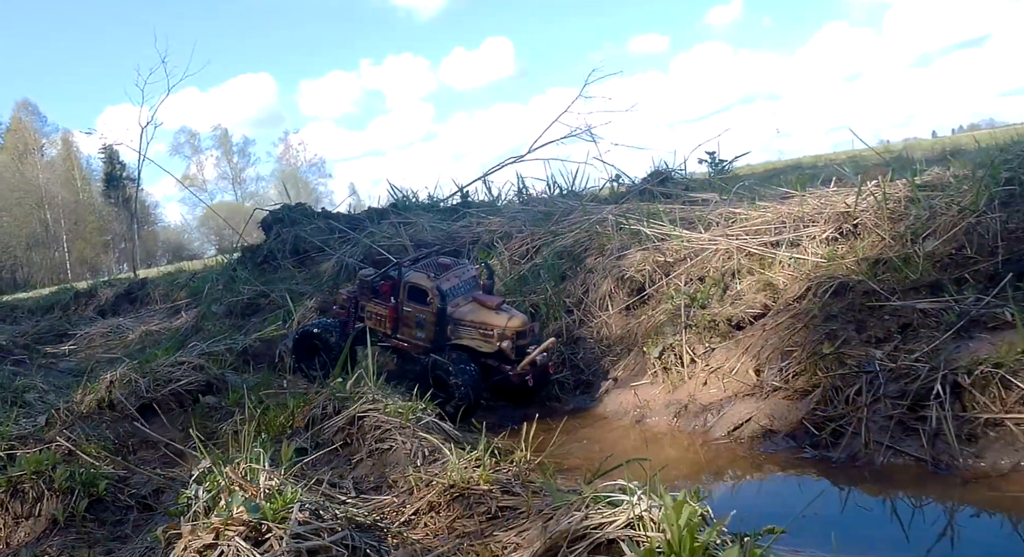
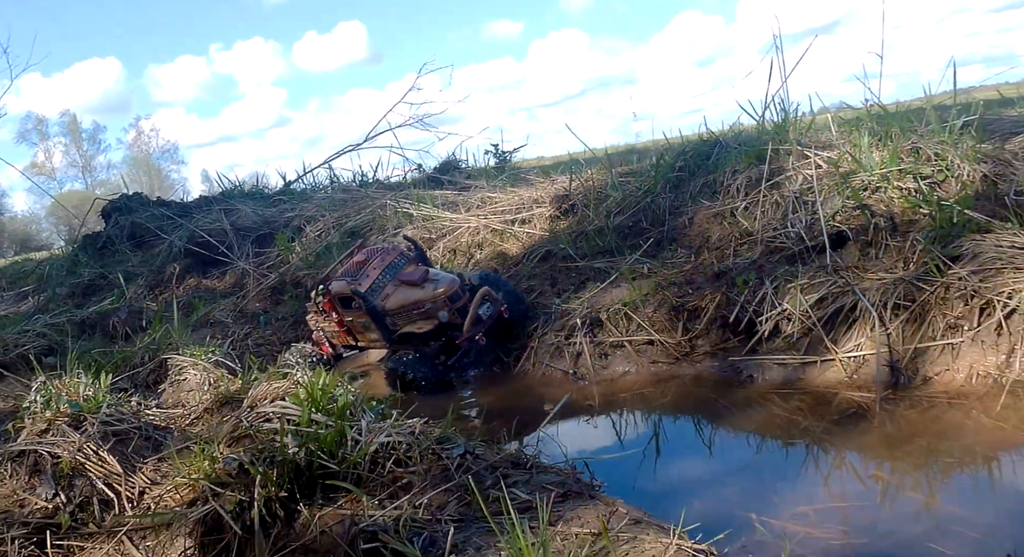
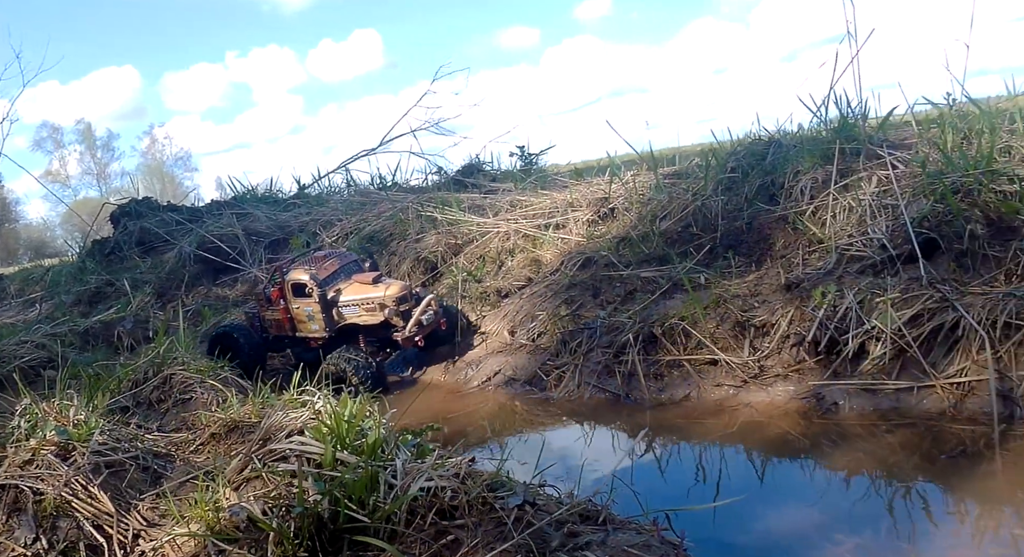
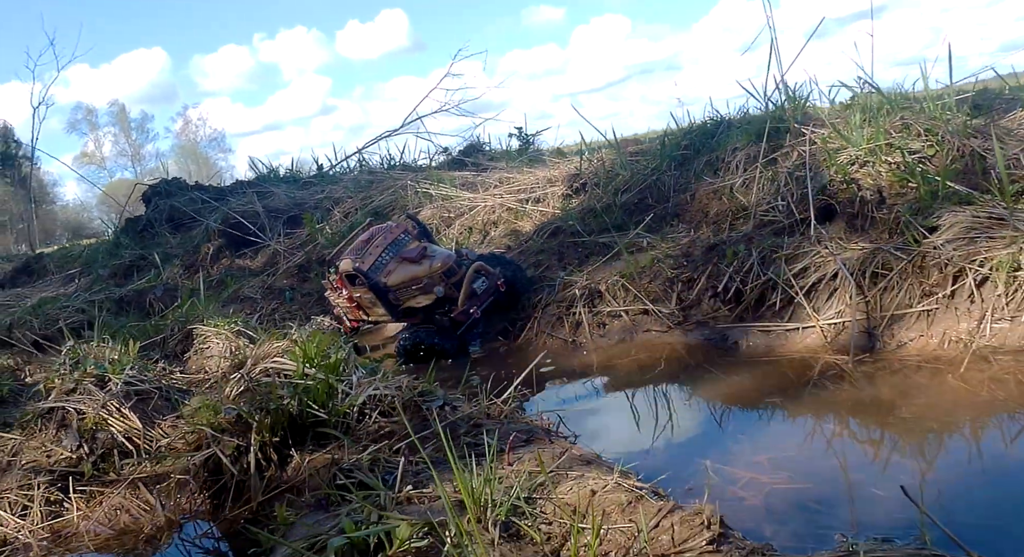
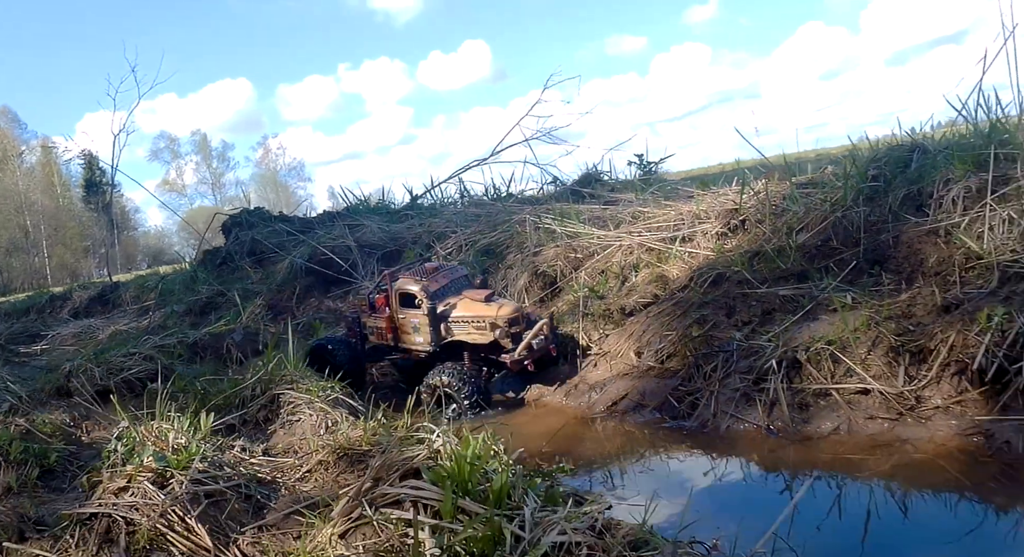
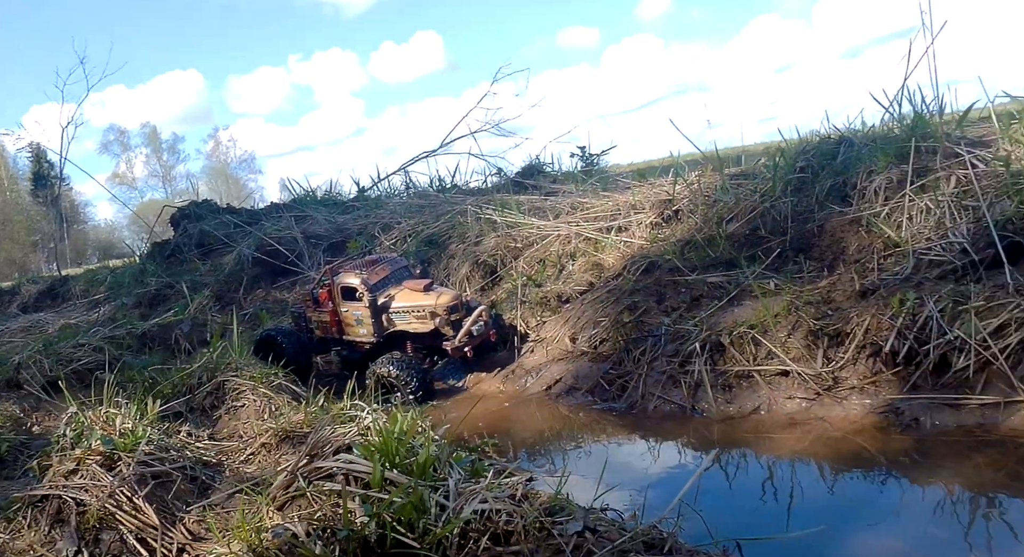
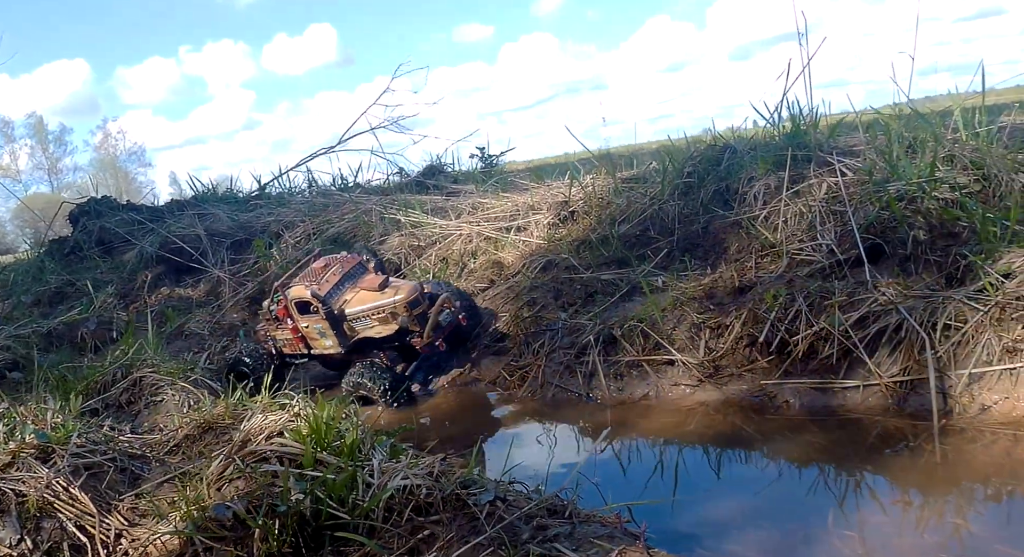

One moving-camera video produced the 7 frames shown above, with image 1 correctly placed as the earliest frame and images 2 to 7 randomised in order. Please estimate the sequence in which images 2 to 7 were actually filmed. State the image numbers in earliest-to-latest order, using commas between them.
5, 6, 3, 7, 2, 4
